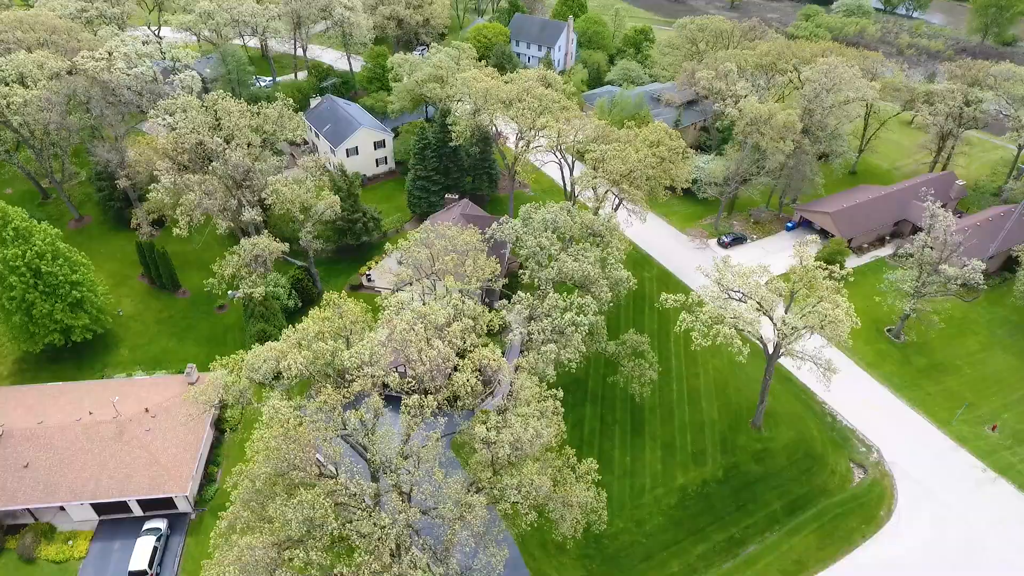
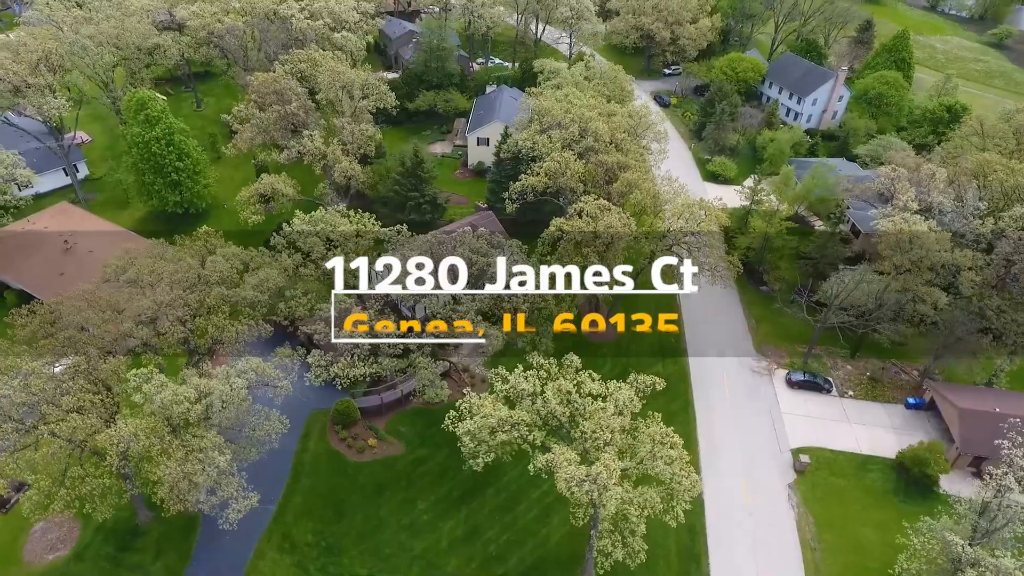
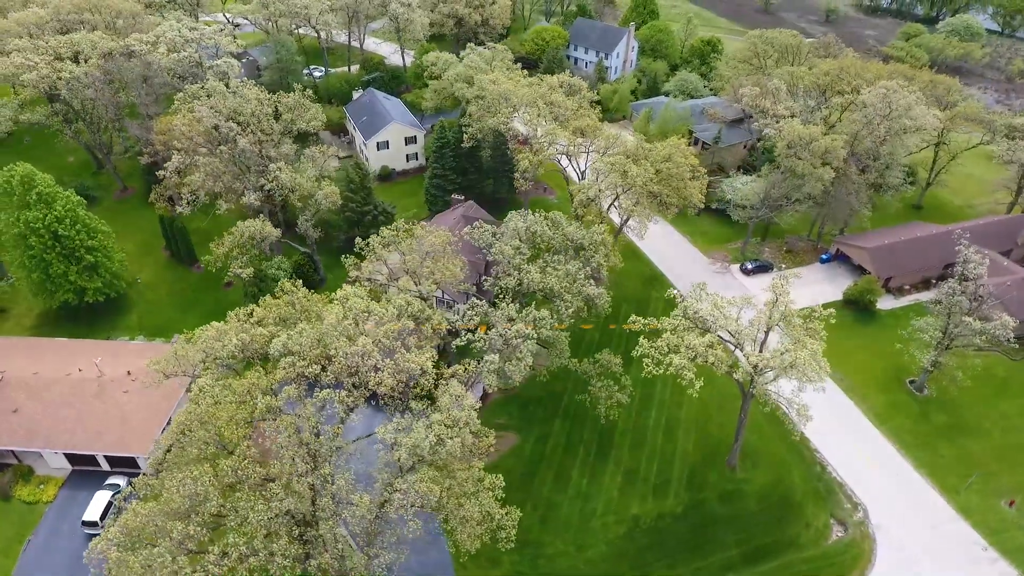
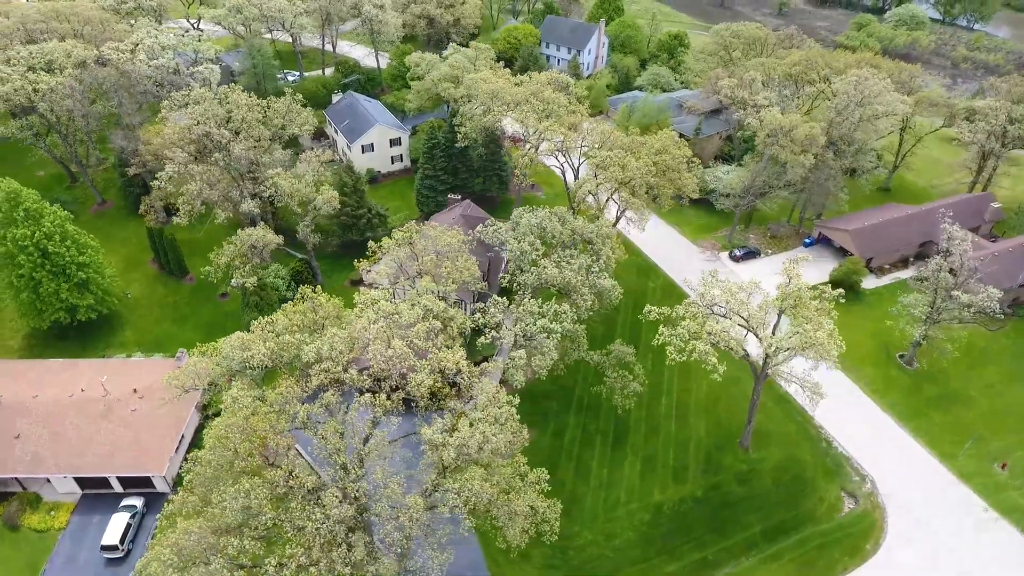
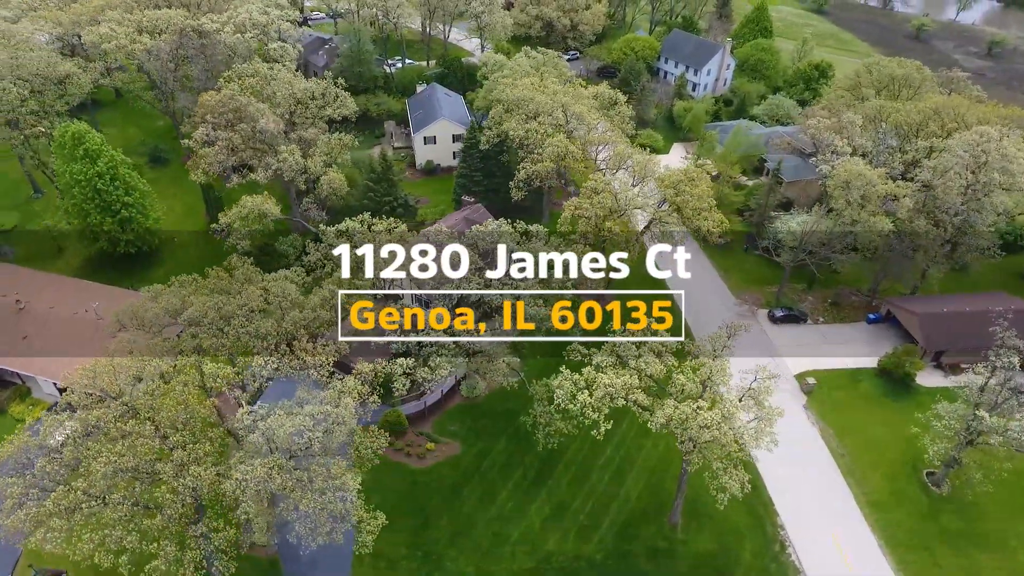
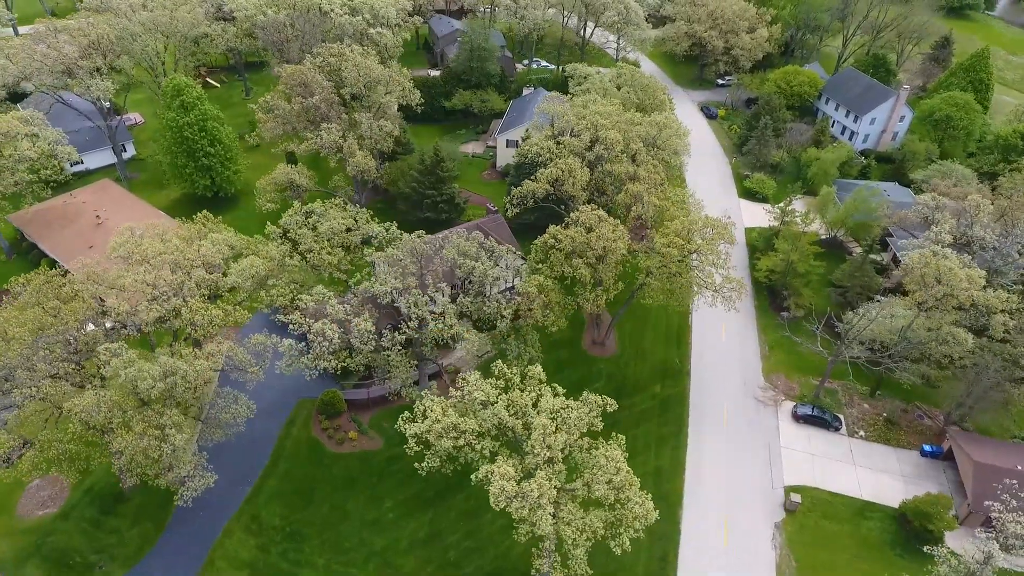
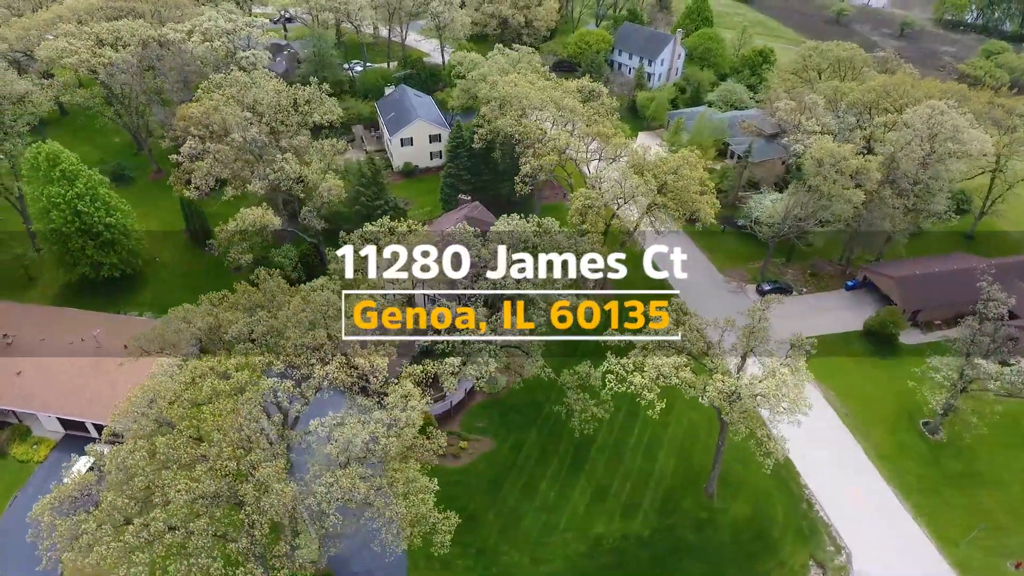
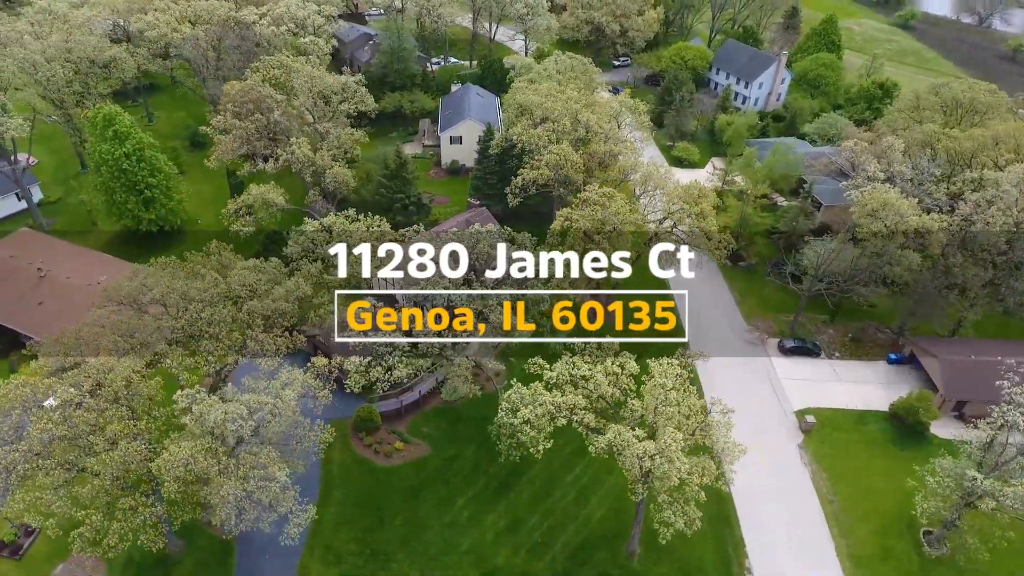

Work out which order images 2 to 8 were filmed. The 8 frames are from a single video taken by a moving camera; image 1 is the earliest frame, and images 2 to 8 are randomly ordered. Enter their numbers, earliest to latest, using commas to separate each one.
4, 3, 7, 5, 8, 2, 6
